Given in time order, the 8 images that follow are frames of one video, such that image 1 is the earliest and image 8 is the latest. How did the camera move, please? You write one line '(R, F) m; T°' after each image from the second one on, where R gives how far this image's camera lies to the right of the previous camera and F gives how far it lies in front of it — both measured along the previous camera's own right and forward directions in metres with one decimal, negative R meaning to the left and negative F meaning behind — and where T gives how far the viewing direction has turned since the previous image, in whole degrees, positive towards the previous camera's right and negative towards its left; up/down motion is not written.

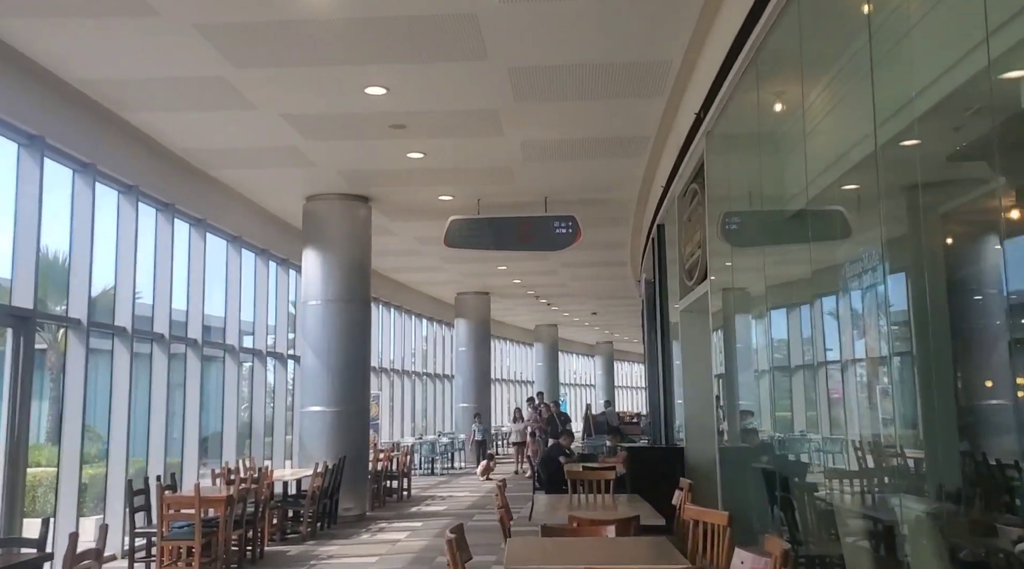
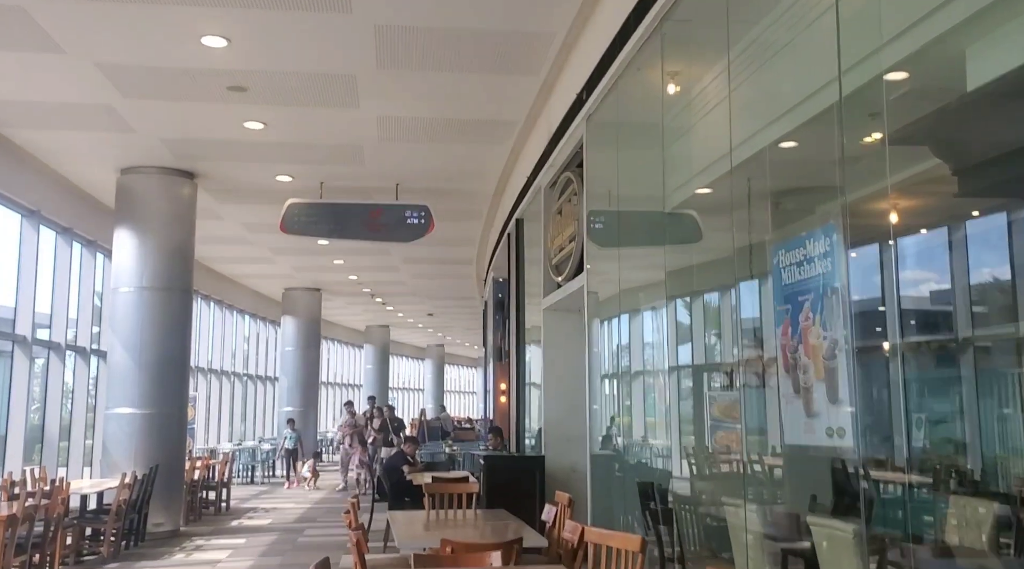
(-0.2, +0.7) m; +11°
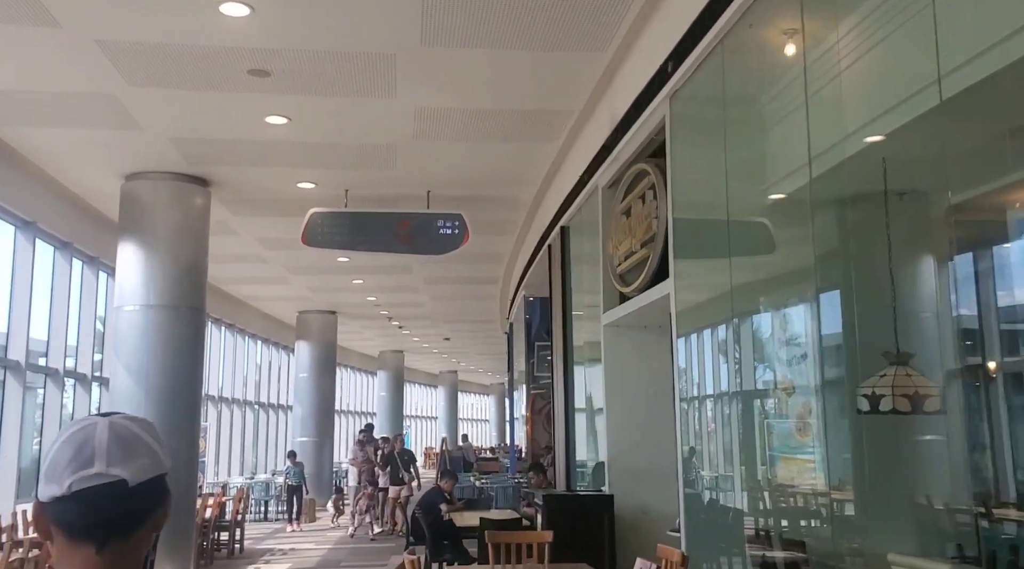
(-0.3, +0.9) m; 0°
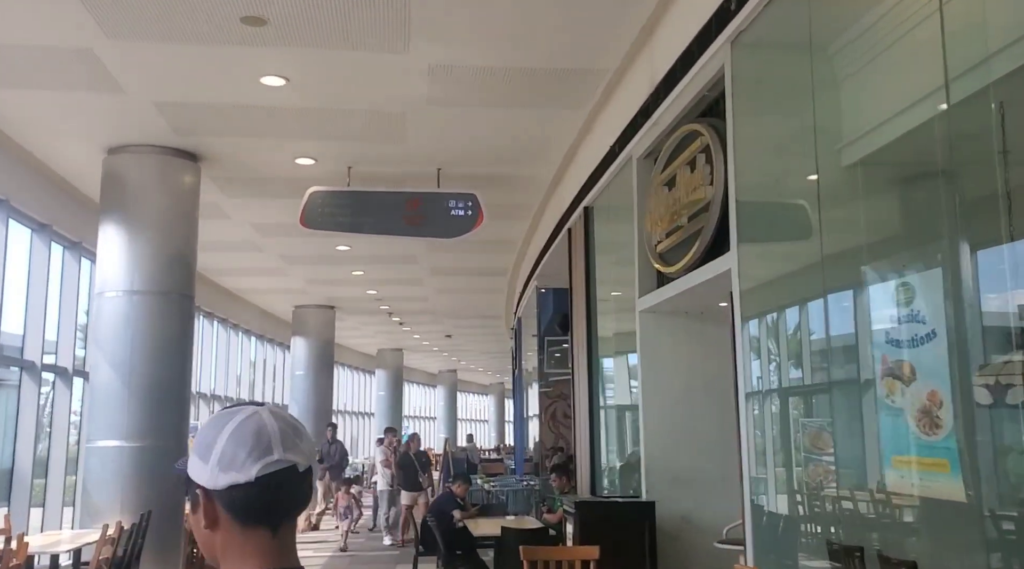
(-0.2, +0.7) m; 0°
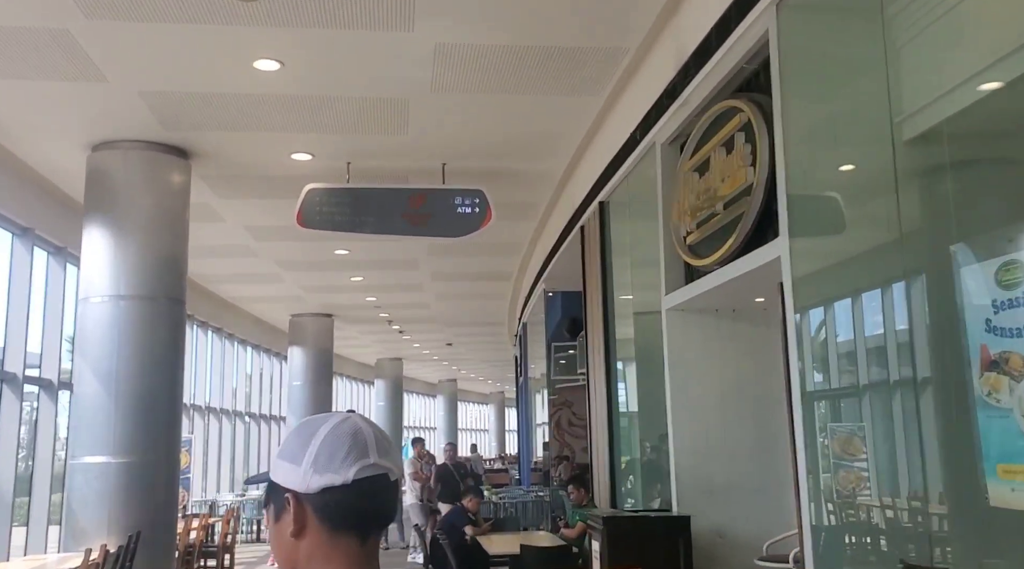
(-0.1, +0.4) m; 0°
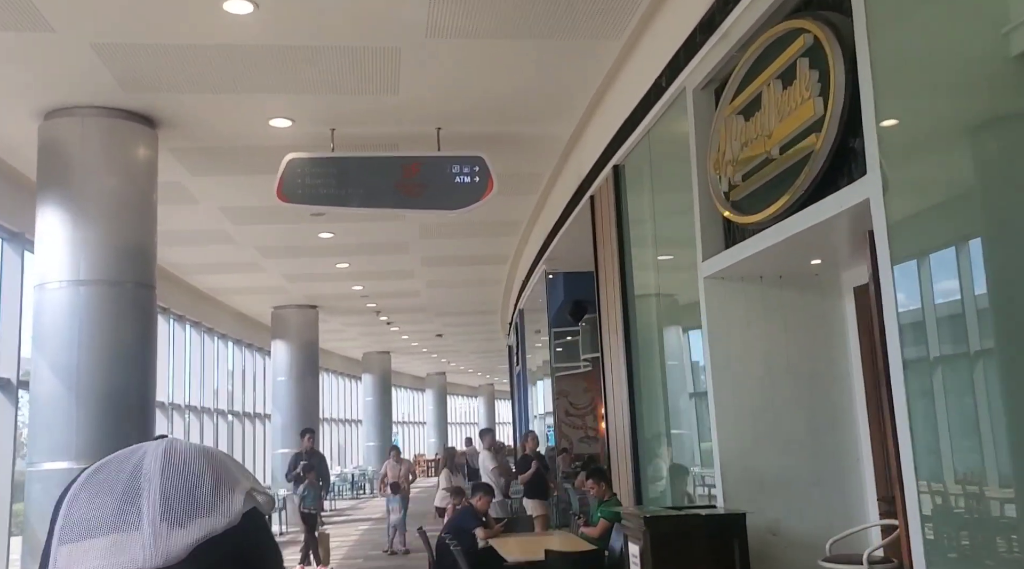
(-0.2, +0.7) m; +1°
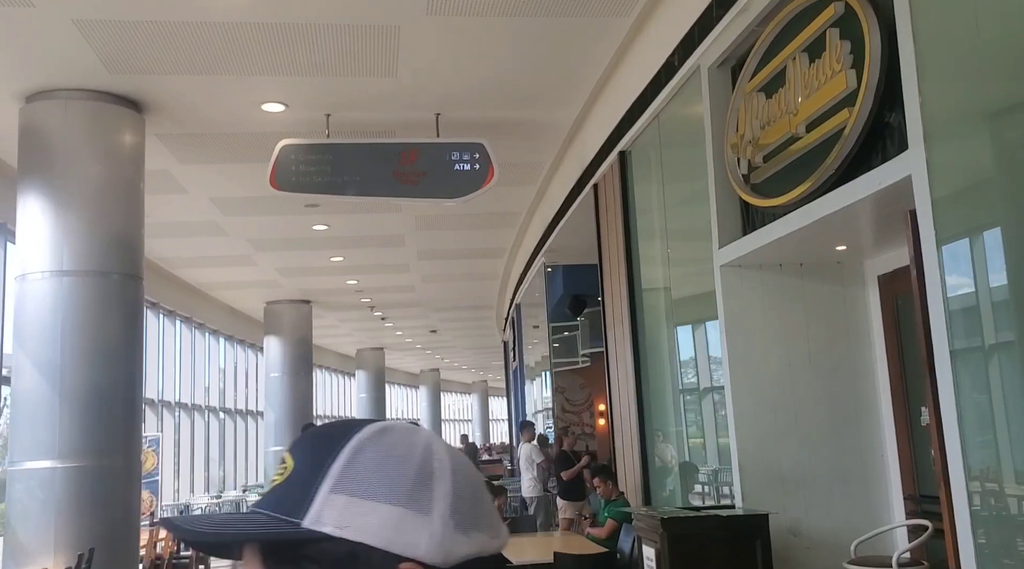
(-0.1, +0.2) m; 0°
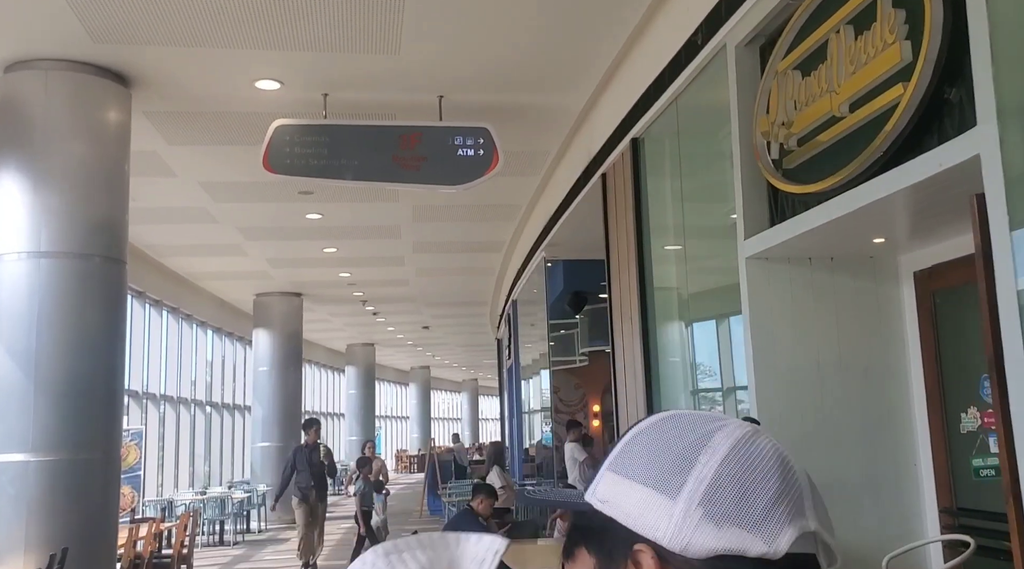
(-0.1, +0.3) m; +1°
